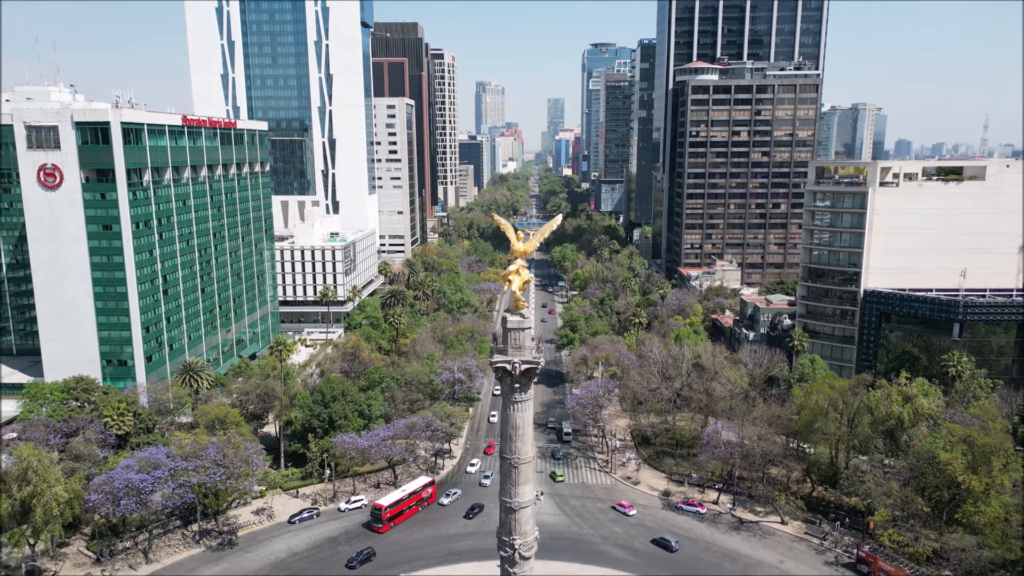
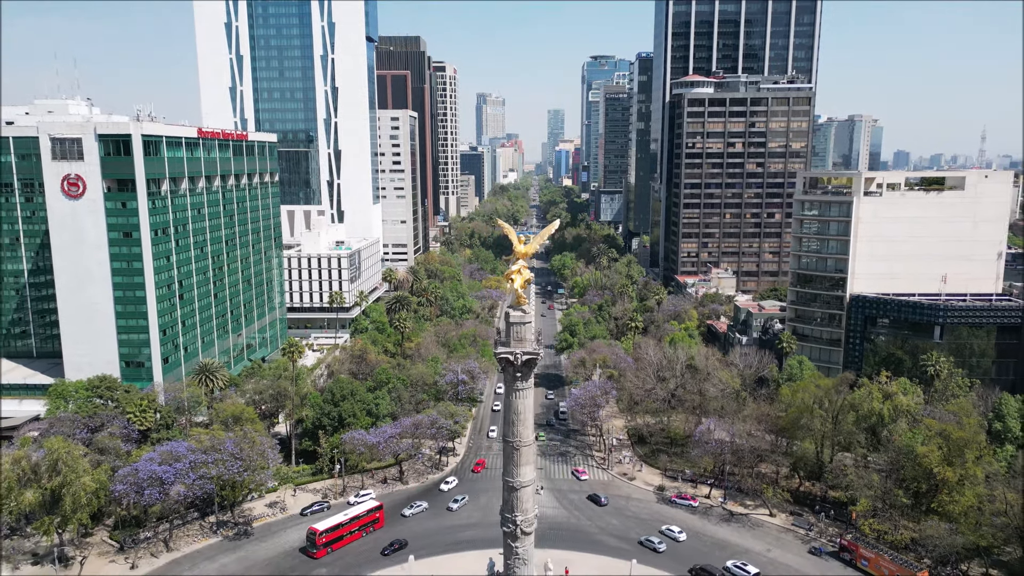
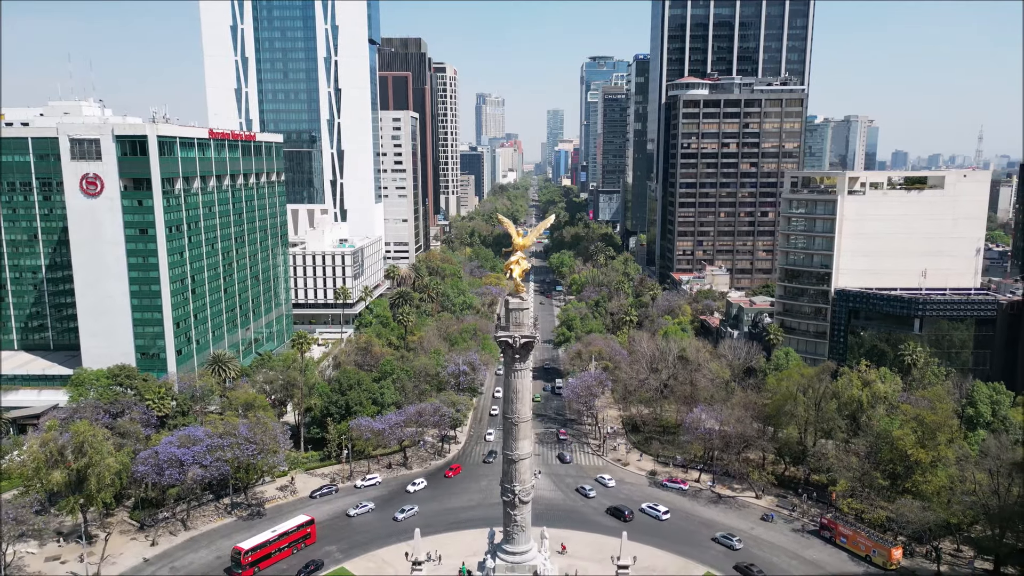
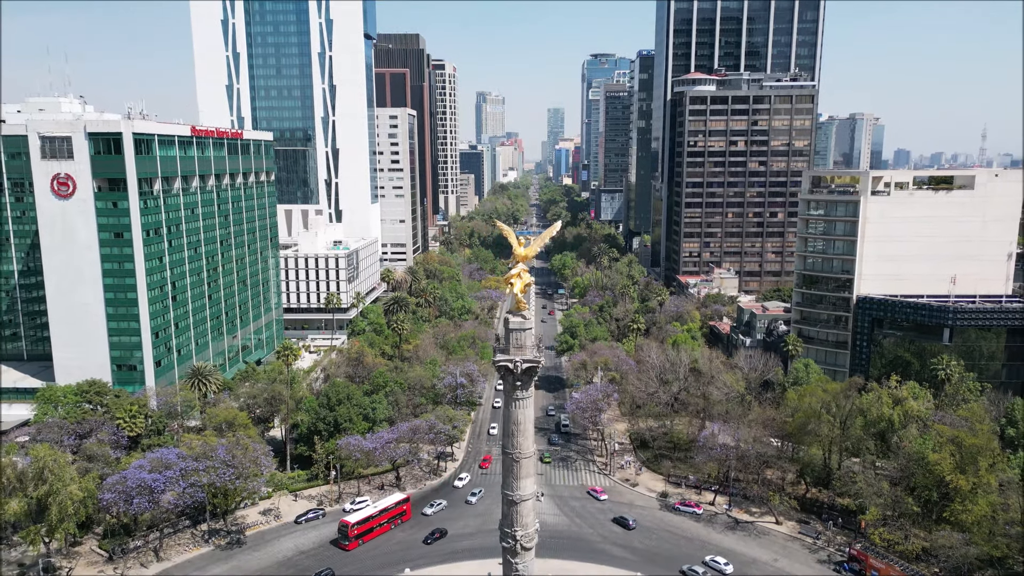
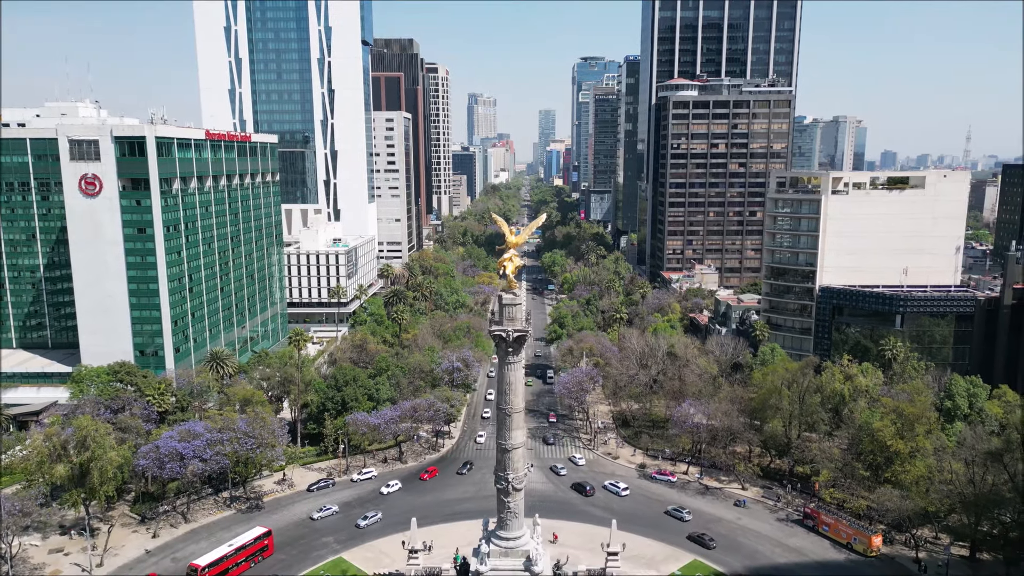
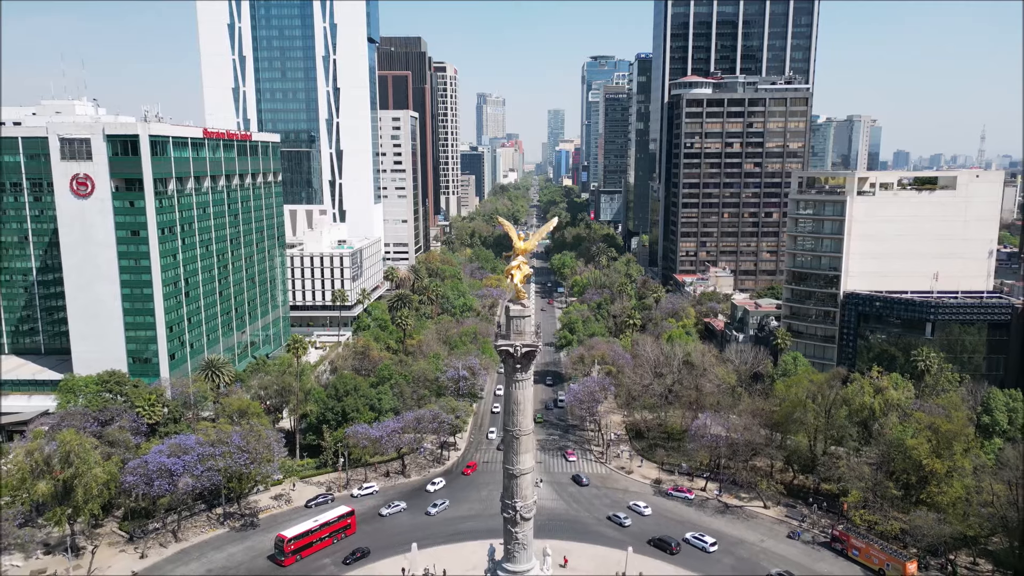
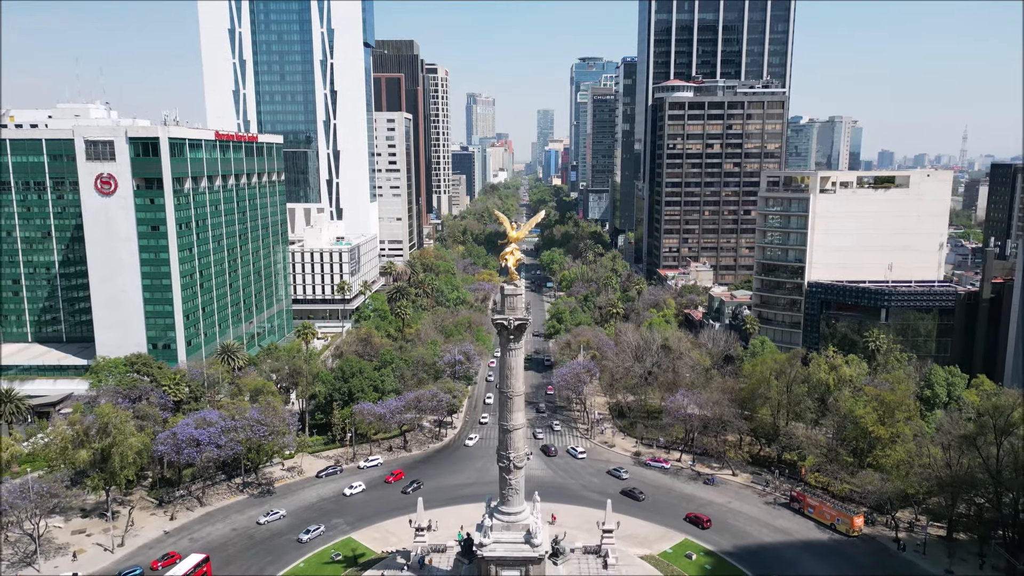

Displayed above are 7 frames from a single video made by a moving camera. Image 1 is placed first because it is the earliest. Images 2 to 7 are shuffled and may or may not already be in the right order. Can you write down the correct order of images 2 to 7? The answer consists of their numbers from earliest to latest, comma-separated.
4, 2, 6, 3, 5, 7
